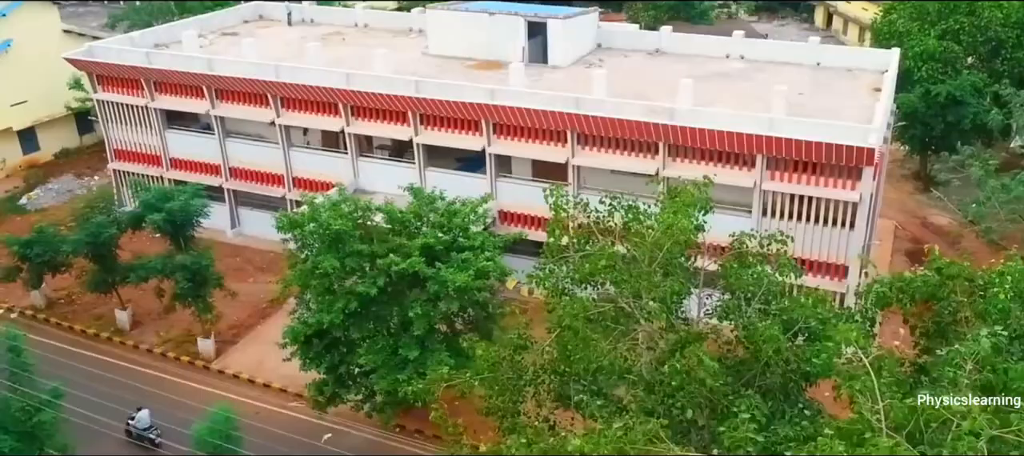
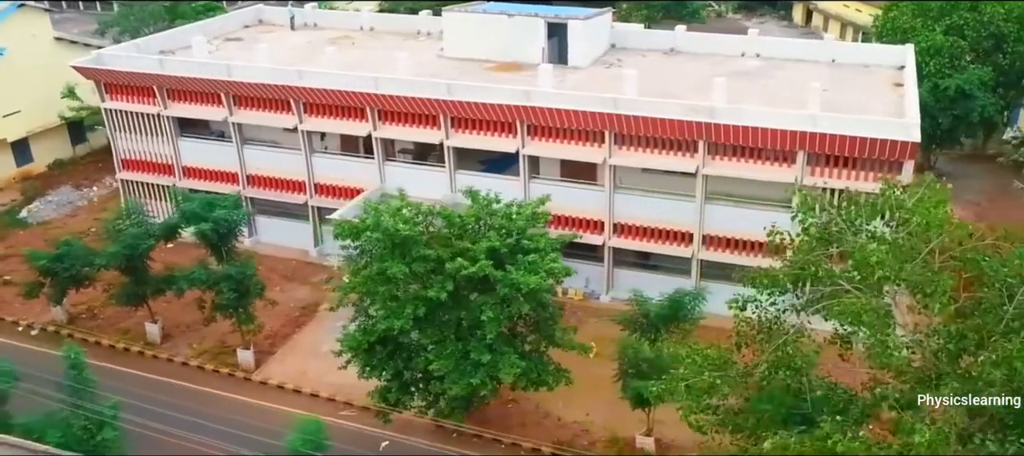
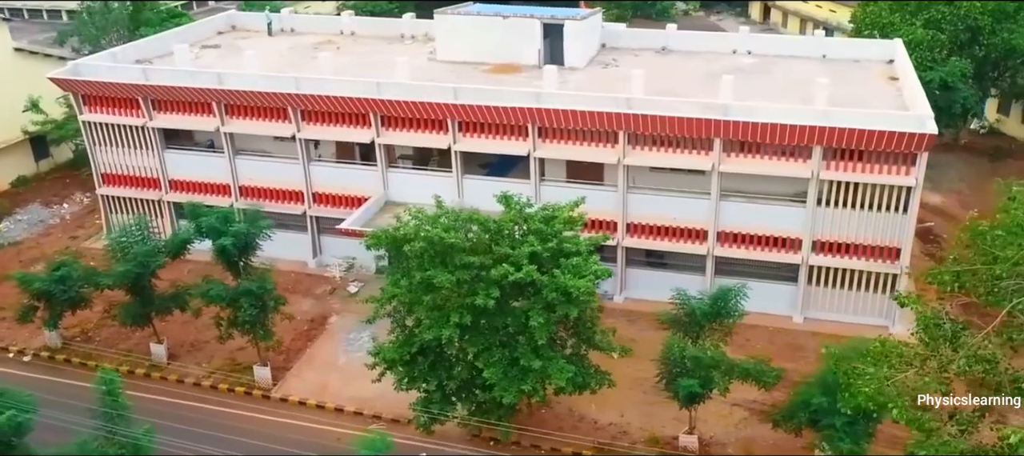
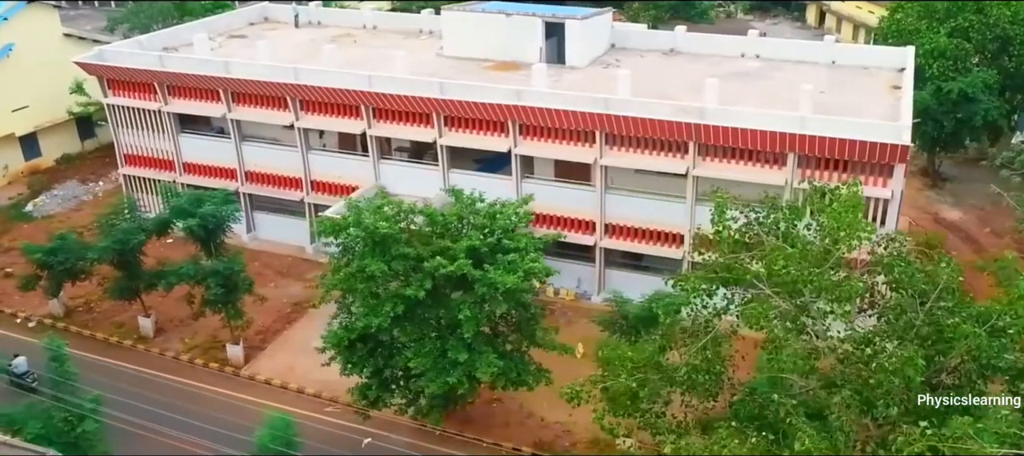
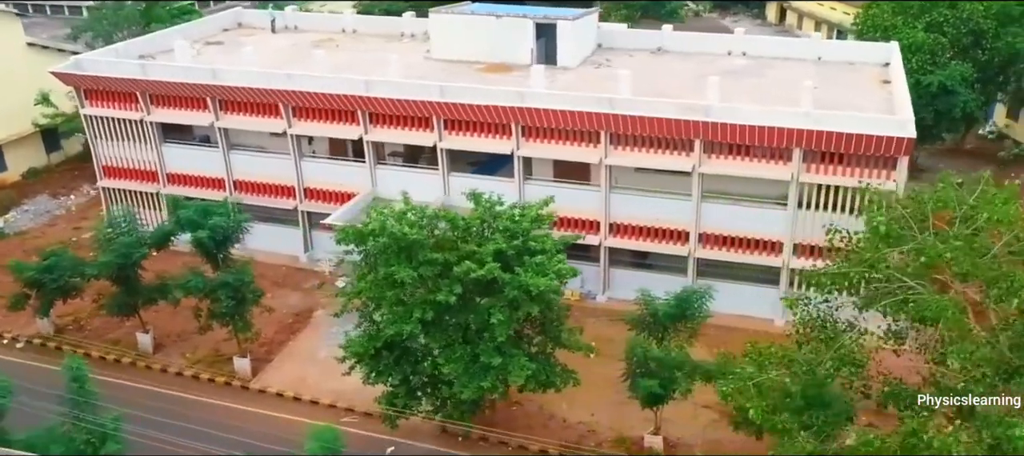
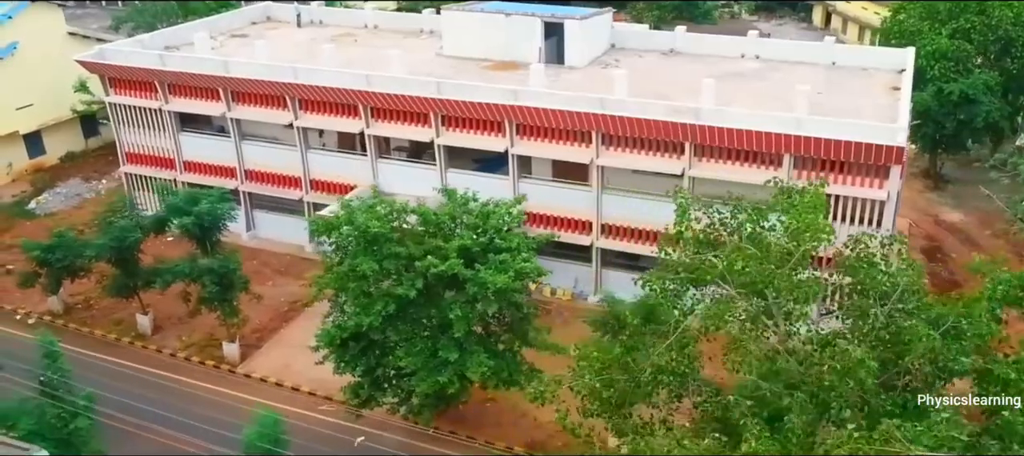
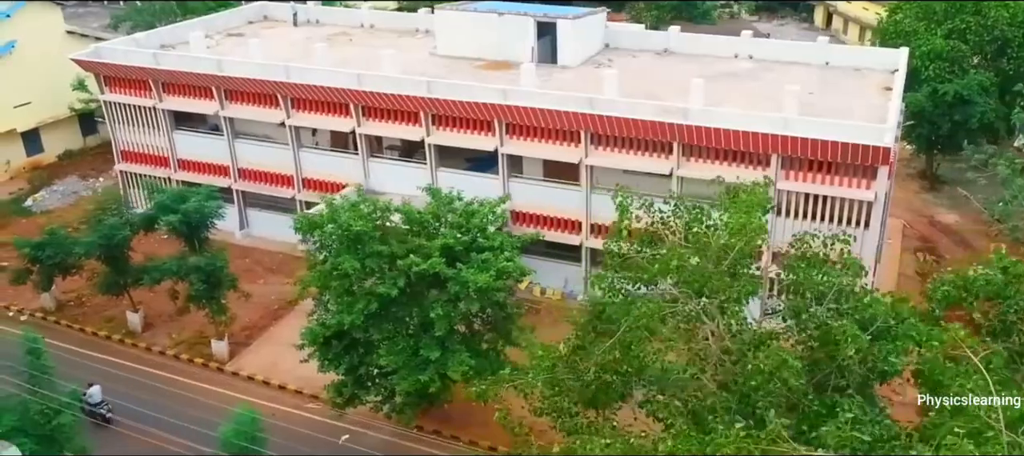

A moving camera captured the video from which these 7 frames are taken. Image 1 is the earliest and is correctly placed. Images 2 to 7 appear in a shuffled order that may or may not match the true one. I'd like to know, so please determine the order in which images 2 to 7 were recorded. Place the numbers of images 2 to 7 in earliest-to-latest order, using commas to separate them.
7, 6, 4, 2, 5, 3
